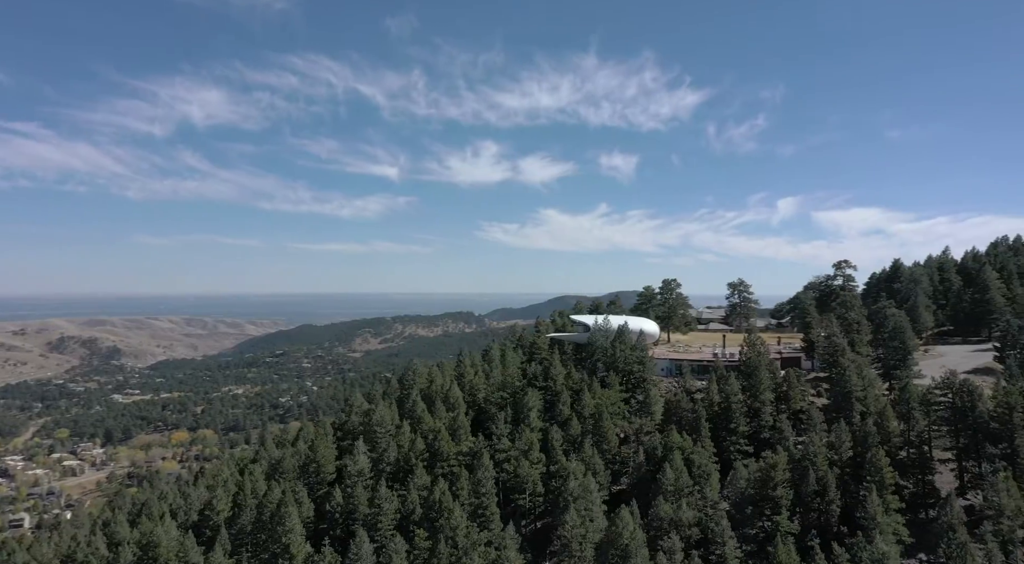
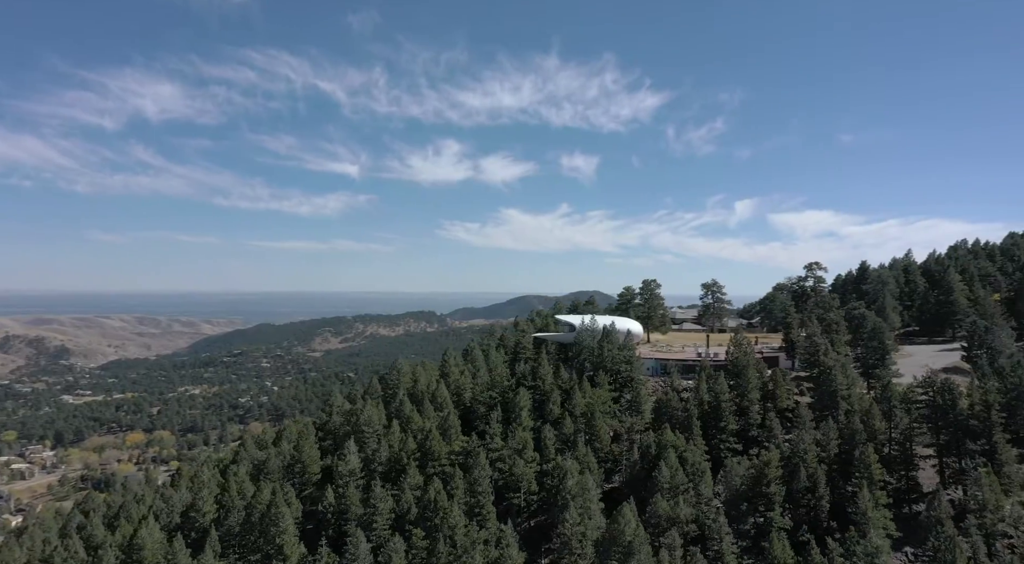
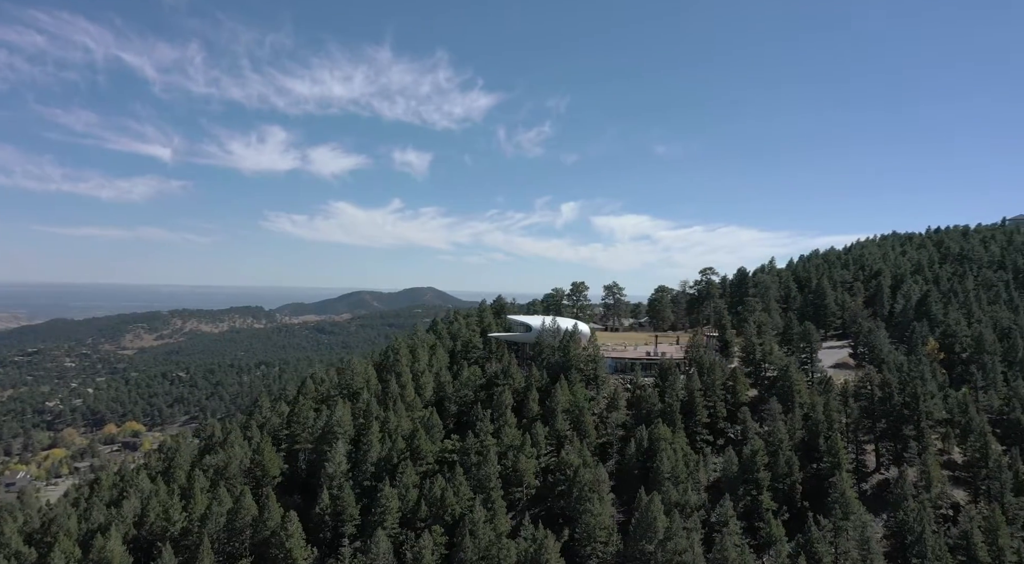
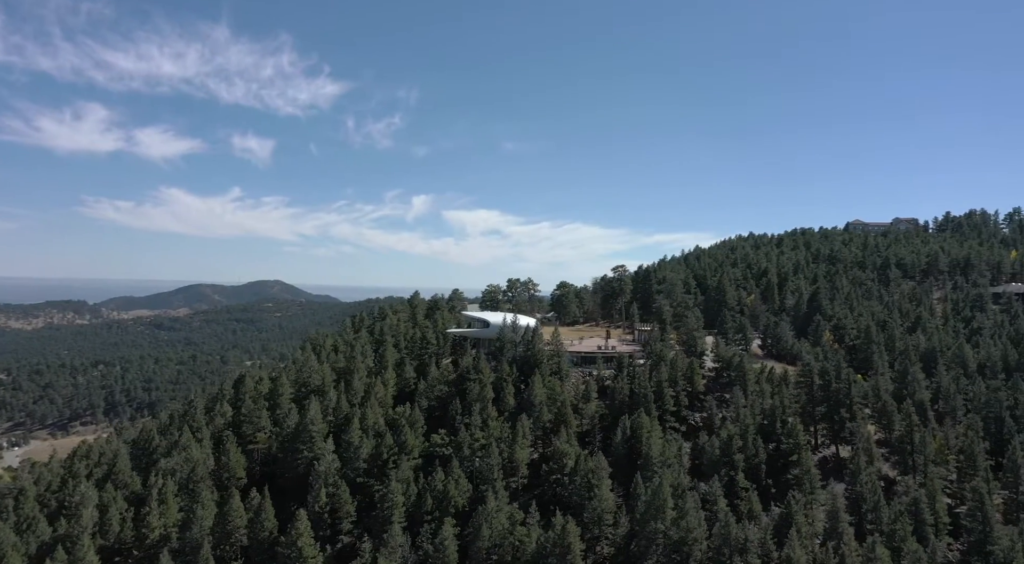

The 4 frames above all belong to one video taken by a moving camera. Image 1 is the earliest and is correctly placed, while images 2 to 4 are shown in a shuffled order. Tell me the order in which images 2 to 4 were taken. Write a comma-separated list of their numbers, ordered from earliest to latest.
2, 3, 4
